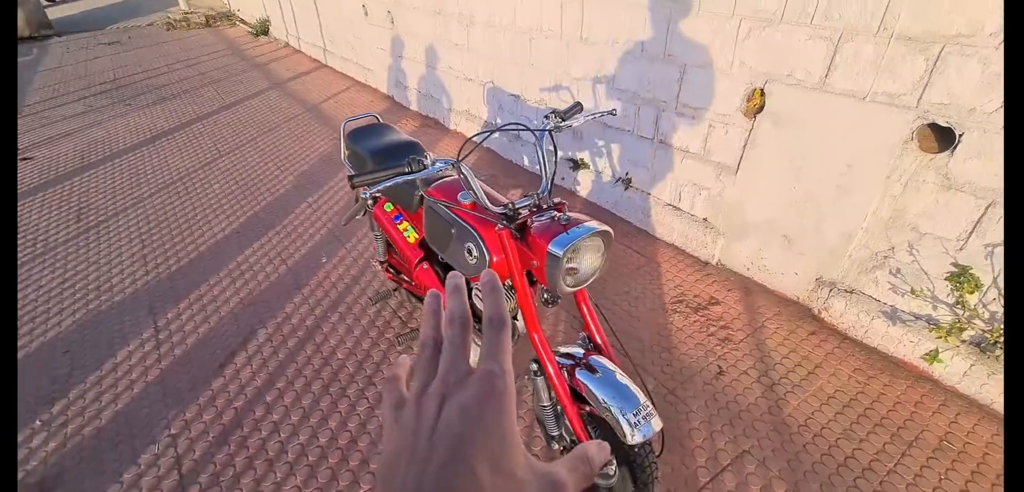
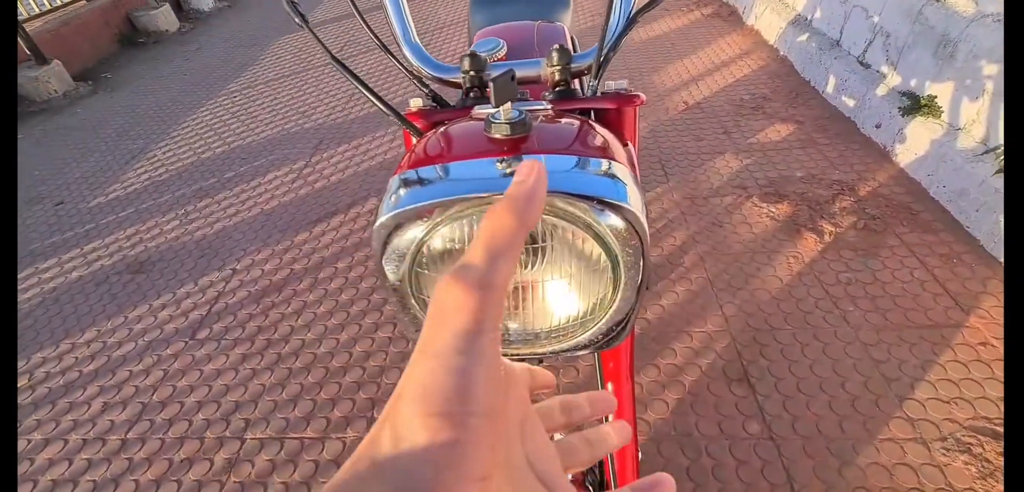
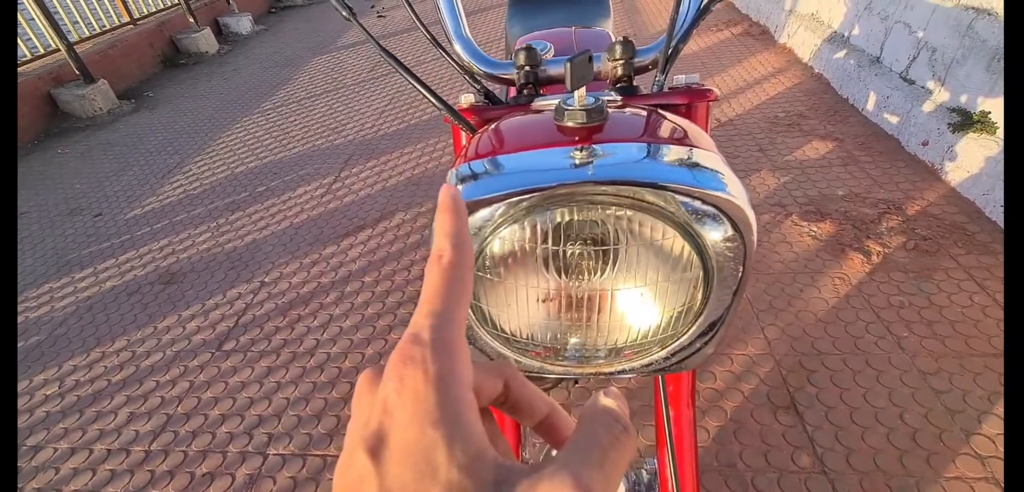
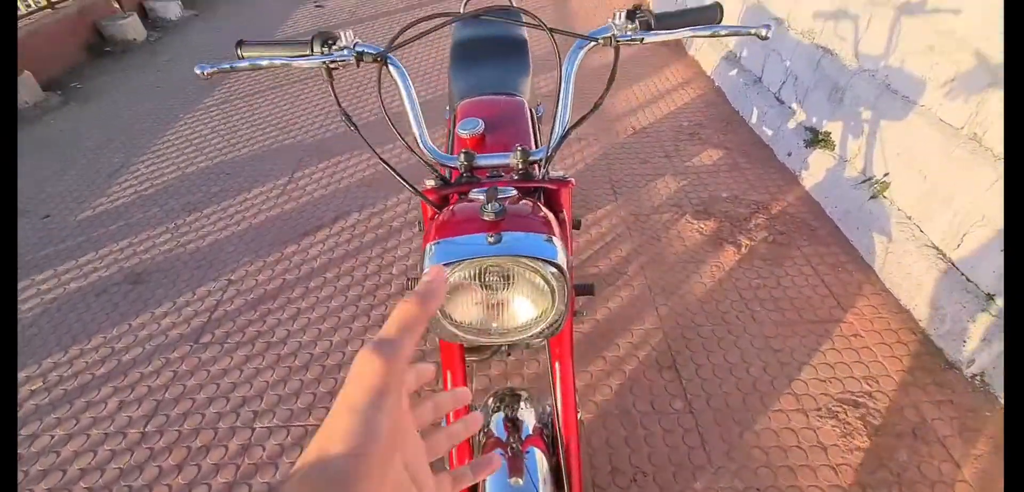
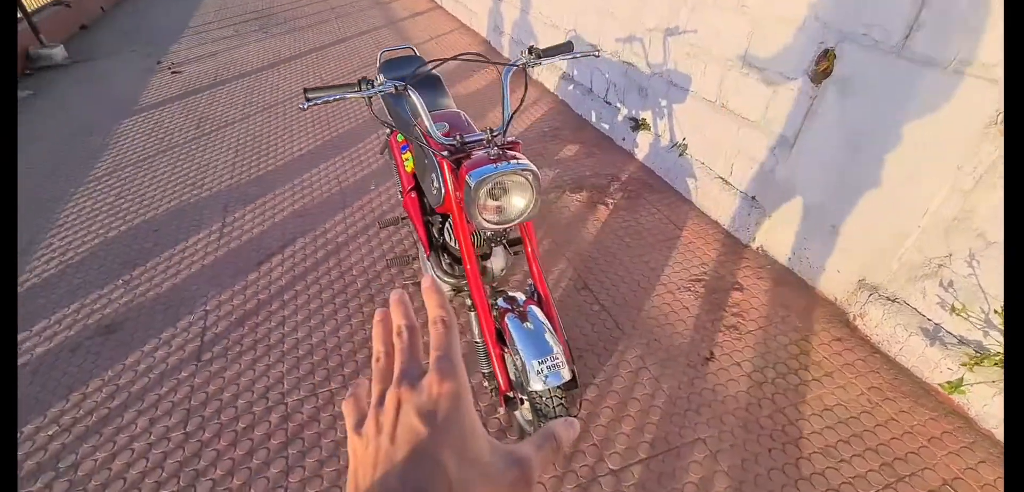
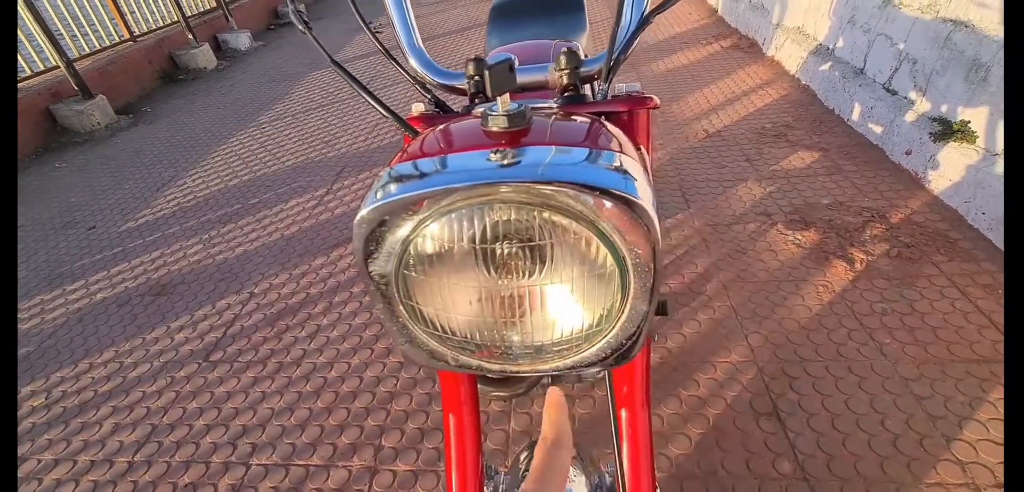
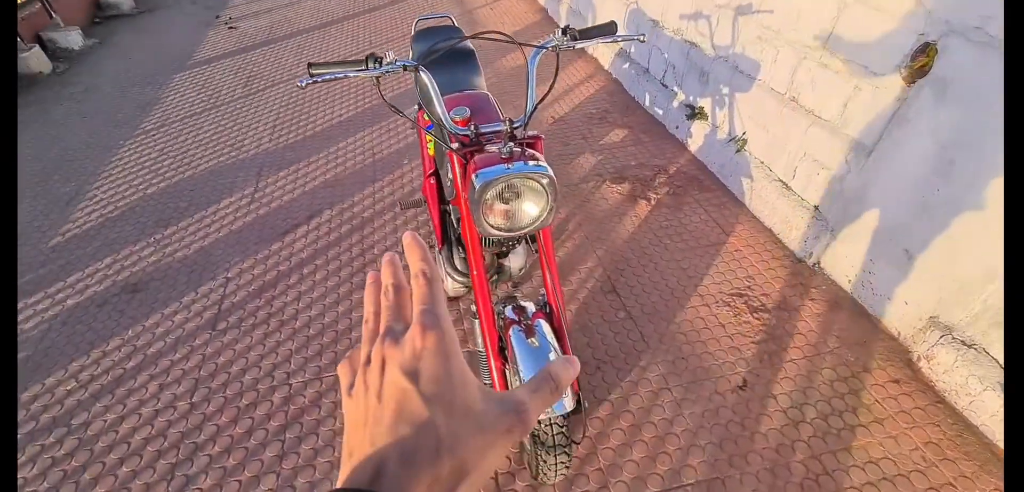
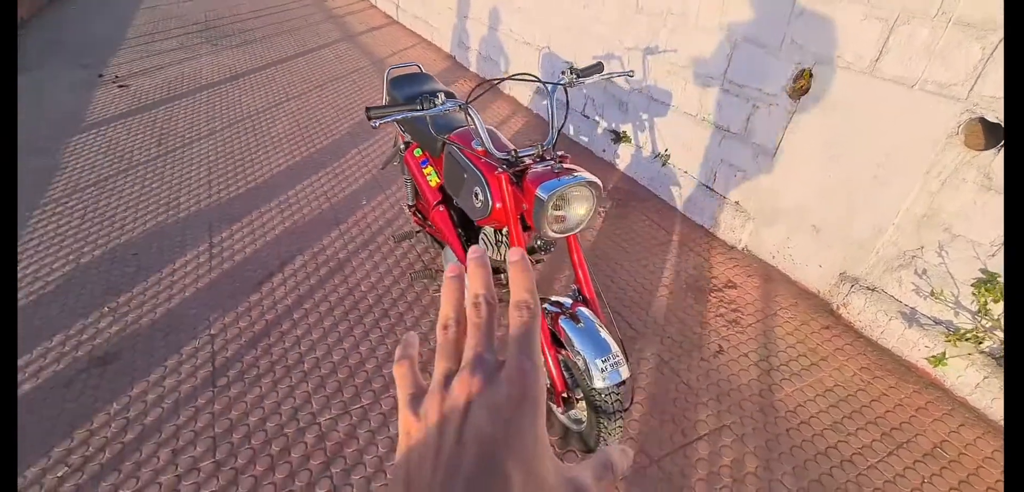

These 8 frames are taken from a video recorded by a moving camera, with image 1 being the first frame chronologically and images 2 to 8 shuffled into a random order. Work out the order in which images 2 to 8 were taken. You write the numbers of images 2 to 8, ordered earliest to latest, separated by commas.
8, 5, 7, 4, 2, 3, 6
